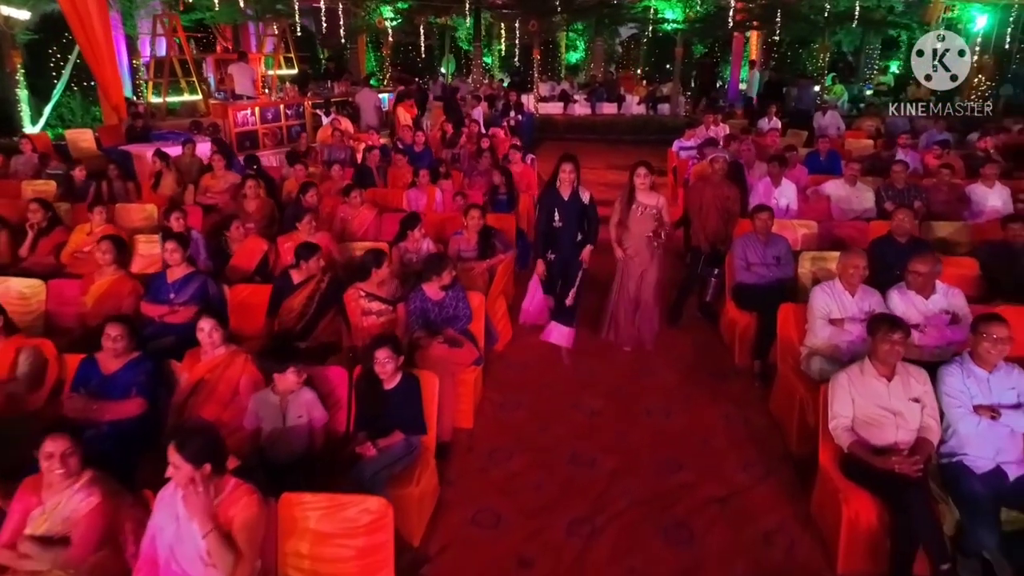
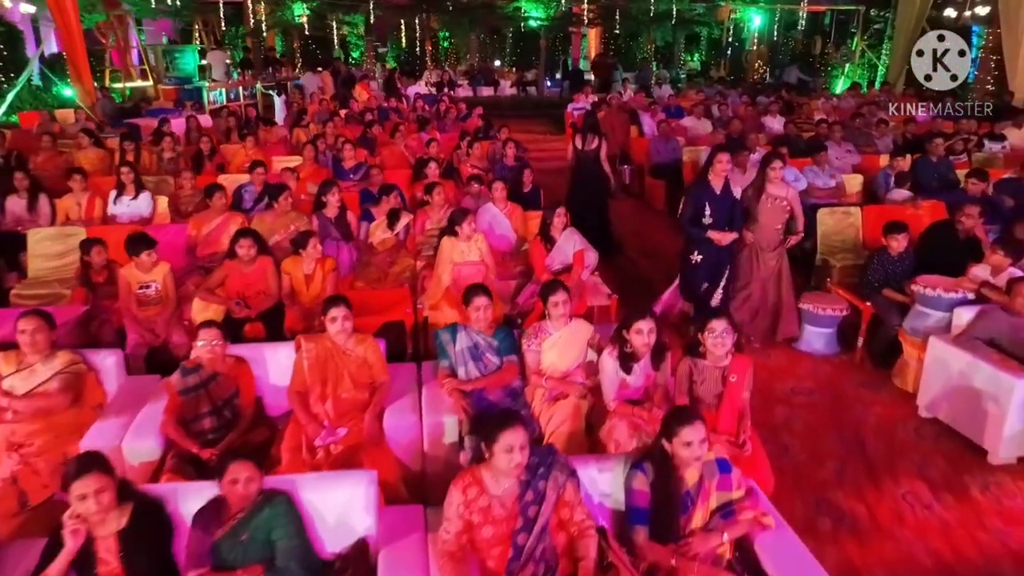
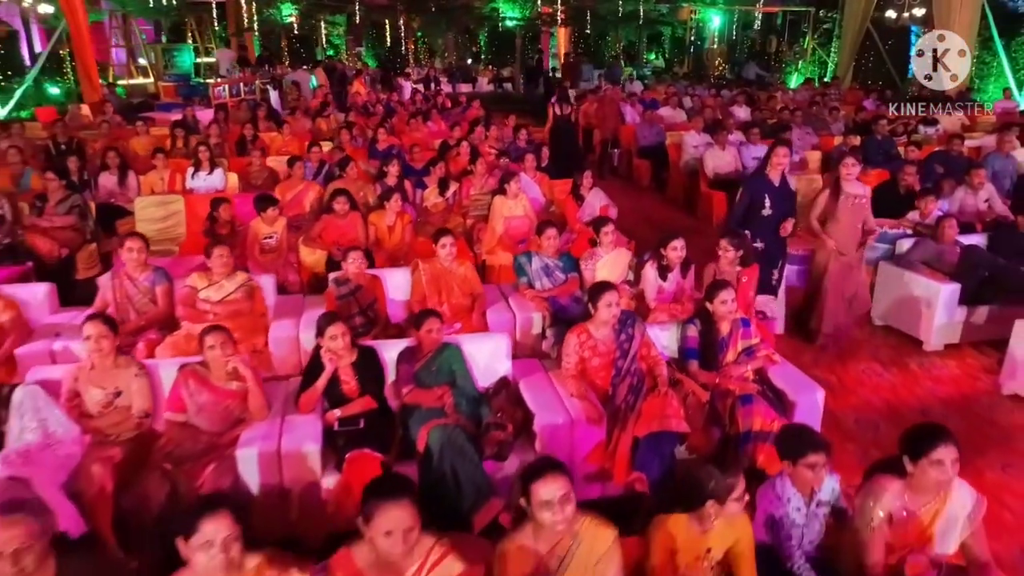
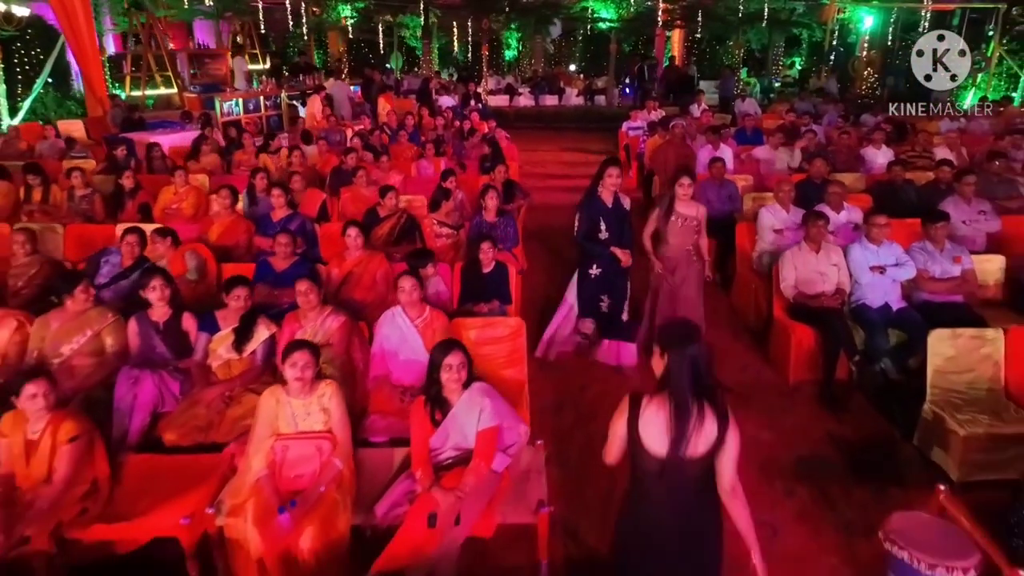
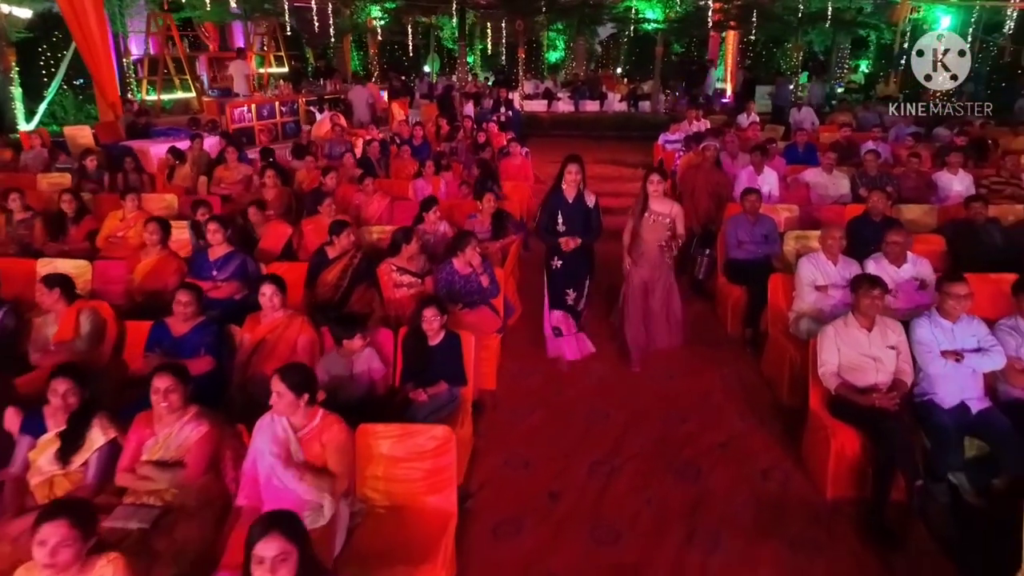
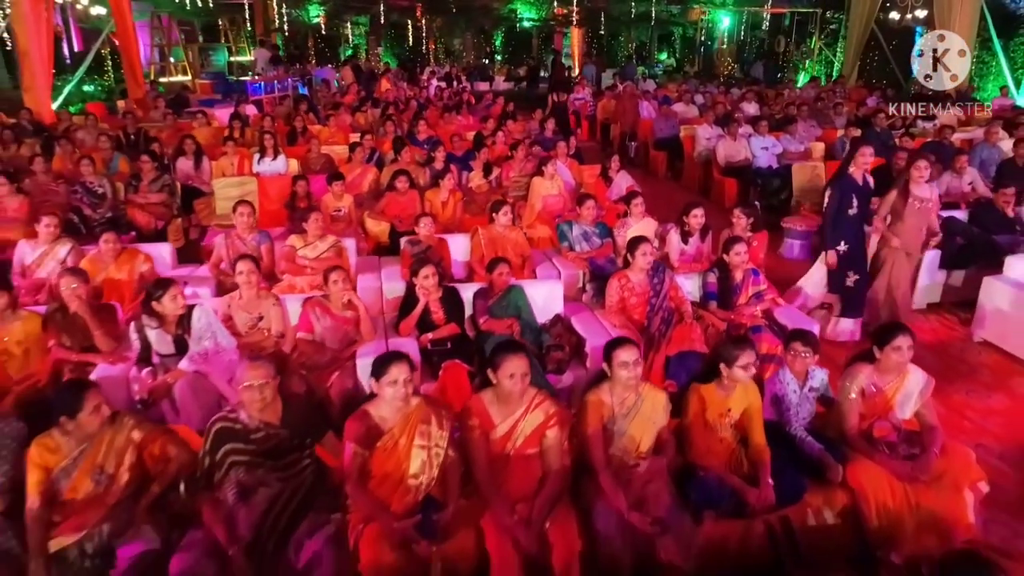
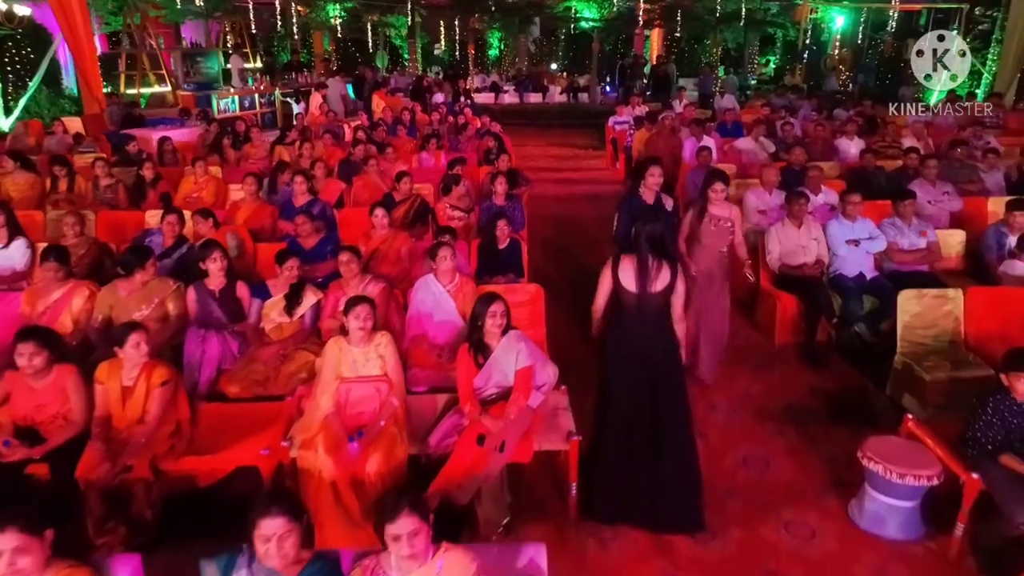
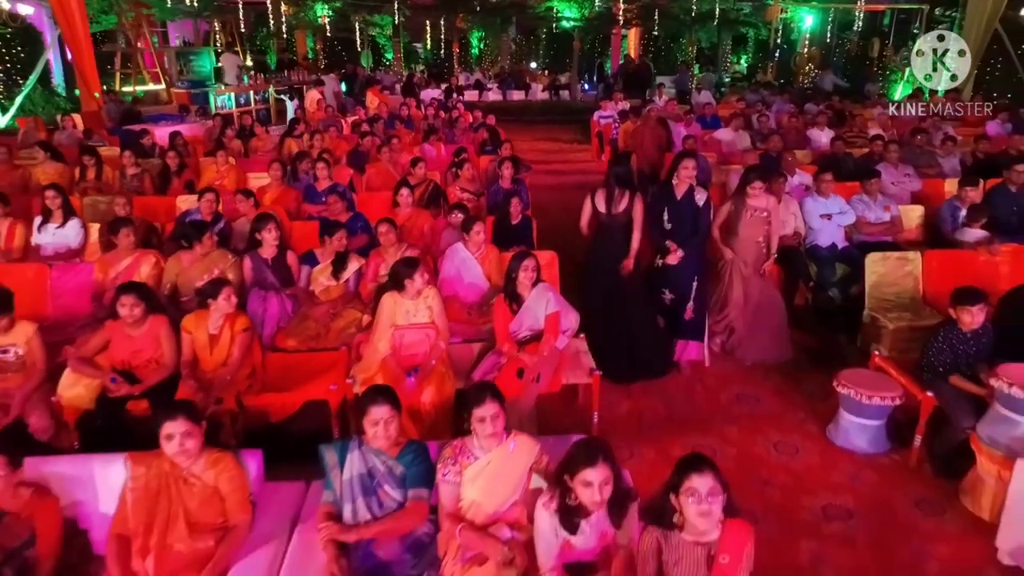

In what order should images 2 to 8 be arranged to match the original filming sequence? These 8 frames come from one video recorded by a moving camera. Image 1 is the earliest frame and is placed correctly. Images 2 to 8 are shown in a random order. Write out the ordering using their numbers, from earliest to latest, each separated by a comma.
5, 4, 7, 8, 2, 3, 6
